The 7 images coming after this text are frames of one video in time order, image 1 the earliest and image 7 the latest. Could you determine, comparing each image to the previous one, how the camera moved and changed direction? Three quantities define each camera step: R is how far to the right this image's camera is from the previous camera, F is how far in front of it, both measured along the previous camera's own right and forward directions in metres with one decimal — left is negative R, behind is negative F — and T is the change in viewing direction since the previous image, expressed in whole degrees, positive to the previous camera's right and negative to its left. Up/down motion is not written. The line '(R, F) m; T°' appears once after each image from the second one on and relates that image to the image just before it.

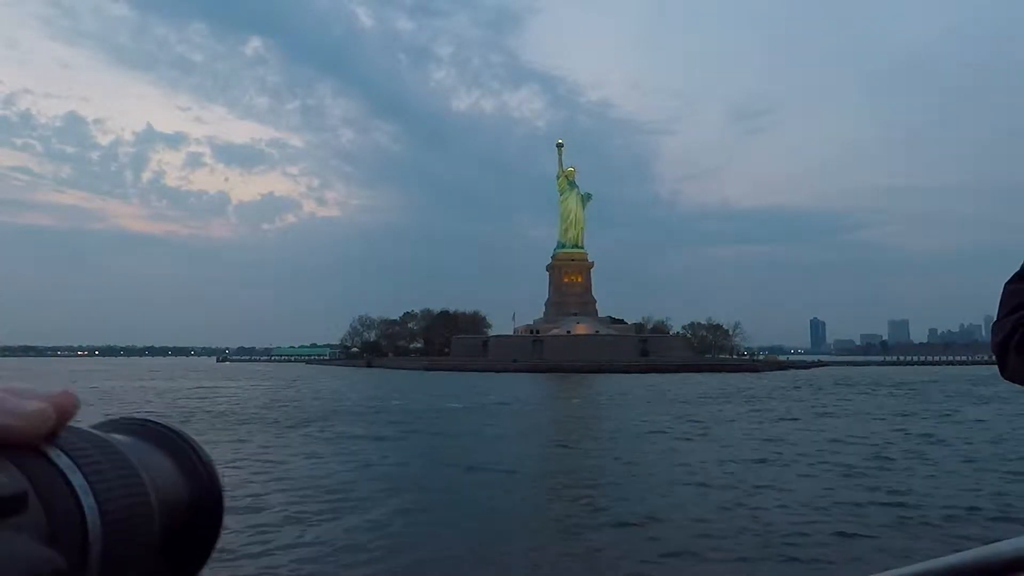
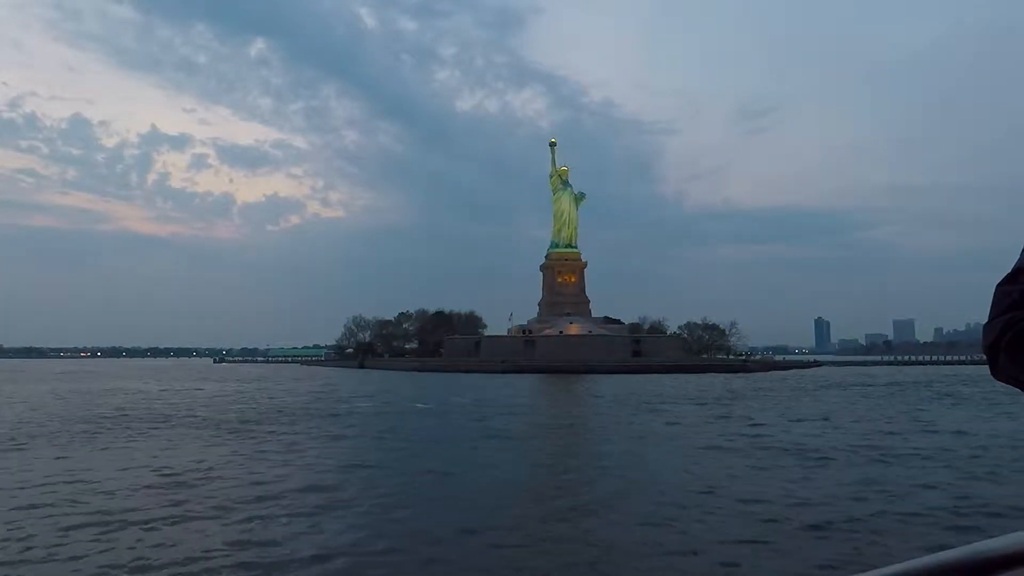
(+0.5, +0.3) m; 0°
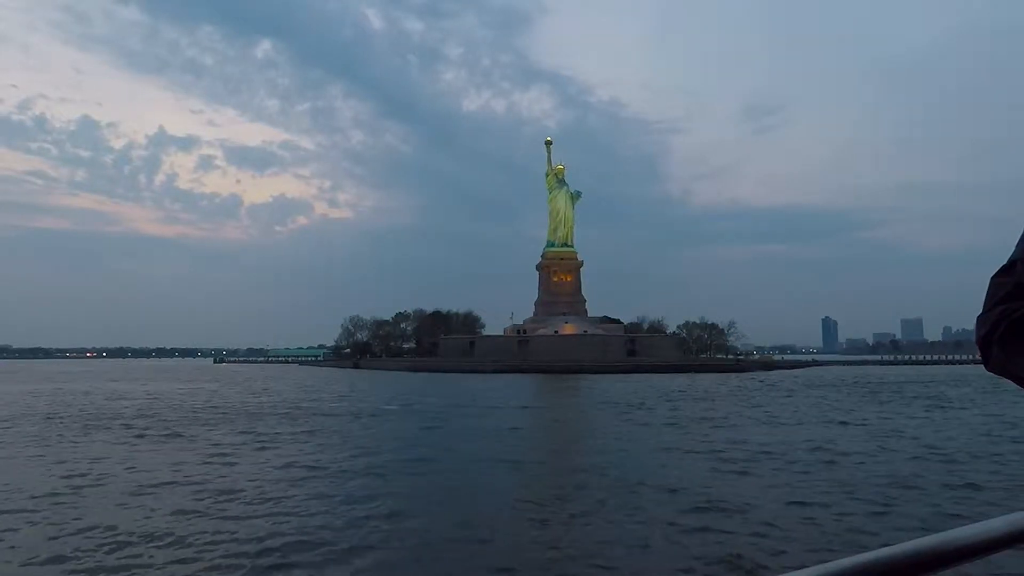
(+0.5, +0.2) m; -1°
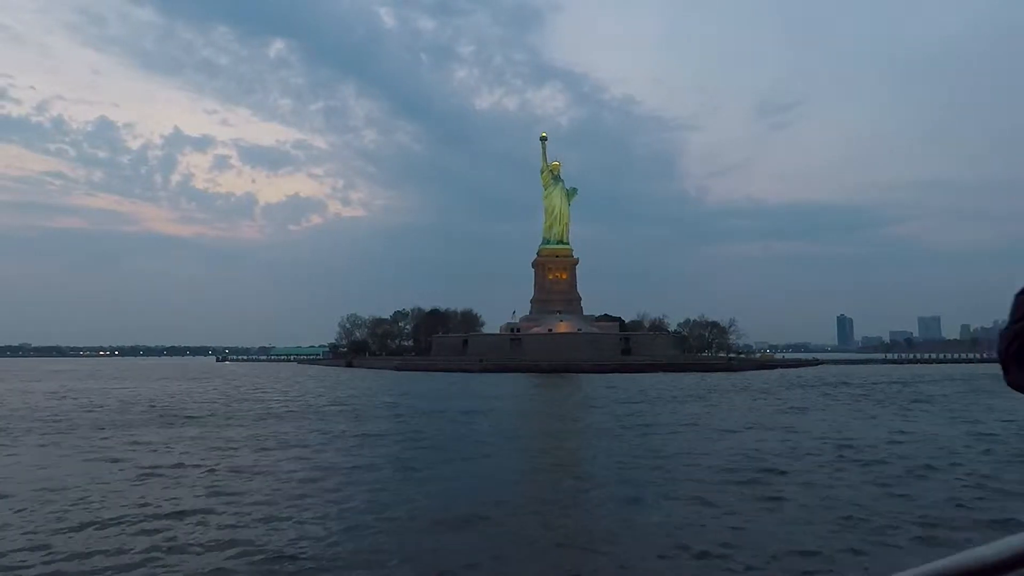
(+0.8, +0.5) m; -1°
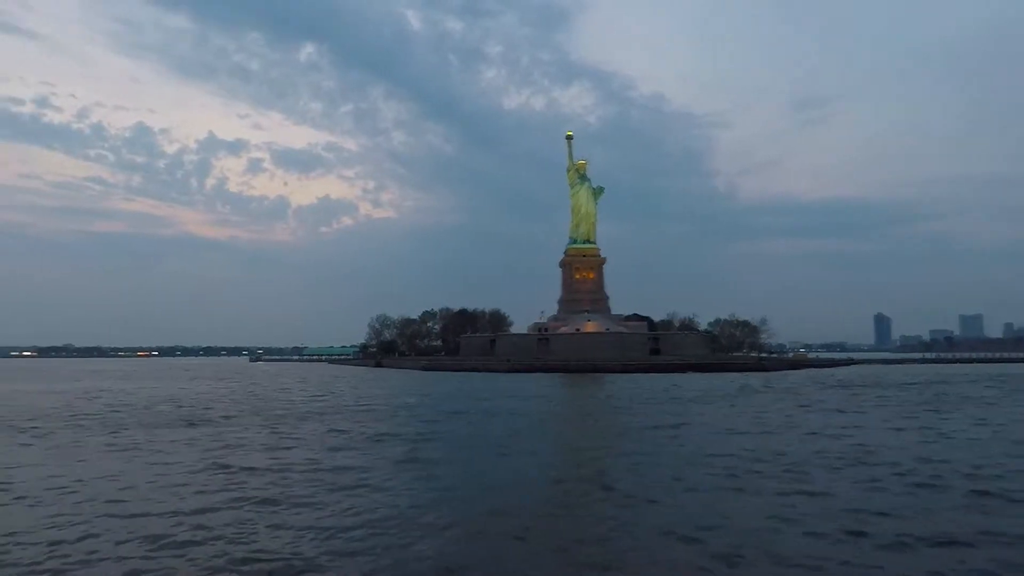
(+0.2, +0.1) m; -2°
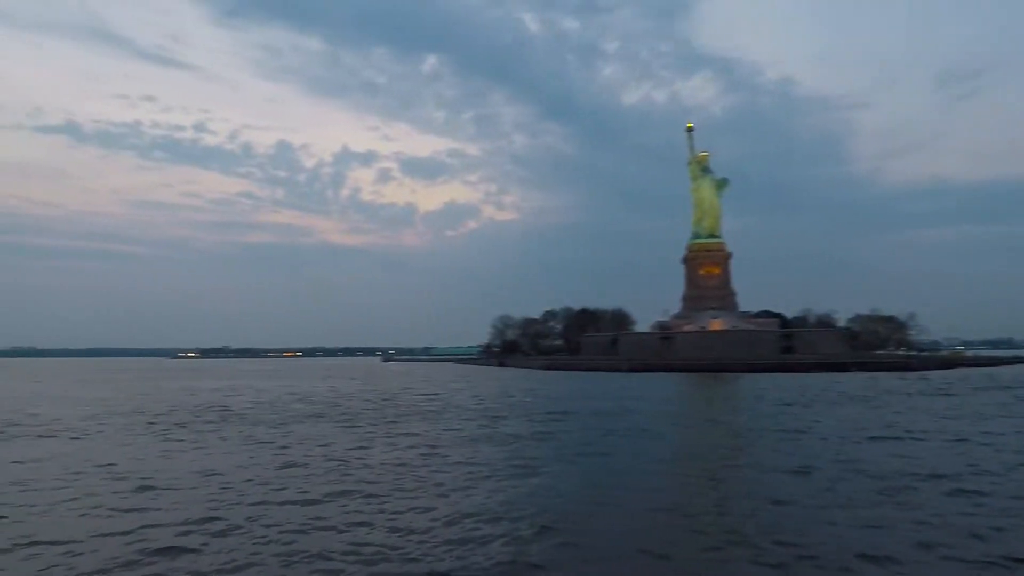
(+0.1, +0.5) m; -8°
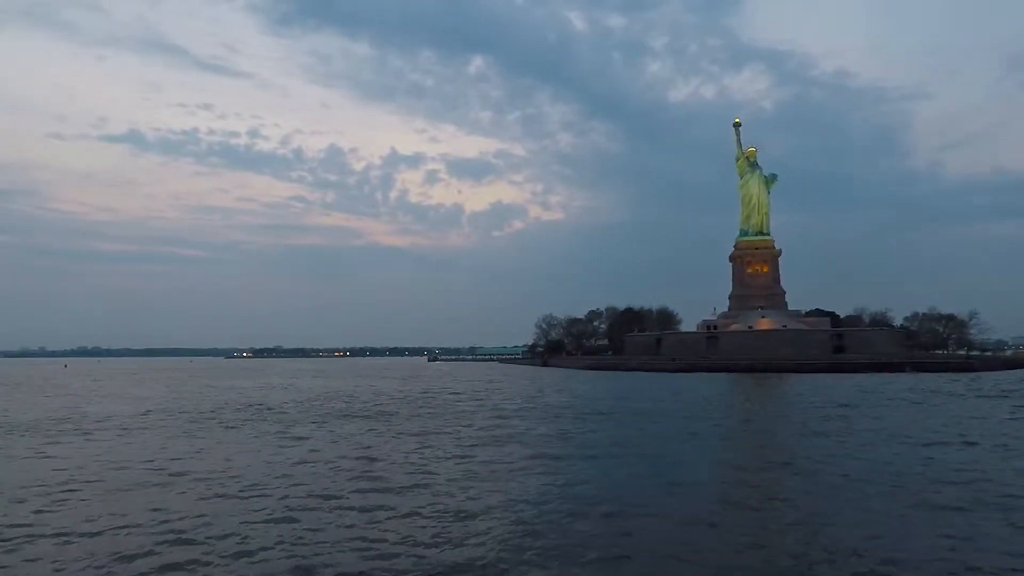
(+0.1, +0.4) m; -3°
